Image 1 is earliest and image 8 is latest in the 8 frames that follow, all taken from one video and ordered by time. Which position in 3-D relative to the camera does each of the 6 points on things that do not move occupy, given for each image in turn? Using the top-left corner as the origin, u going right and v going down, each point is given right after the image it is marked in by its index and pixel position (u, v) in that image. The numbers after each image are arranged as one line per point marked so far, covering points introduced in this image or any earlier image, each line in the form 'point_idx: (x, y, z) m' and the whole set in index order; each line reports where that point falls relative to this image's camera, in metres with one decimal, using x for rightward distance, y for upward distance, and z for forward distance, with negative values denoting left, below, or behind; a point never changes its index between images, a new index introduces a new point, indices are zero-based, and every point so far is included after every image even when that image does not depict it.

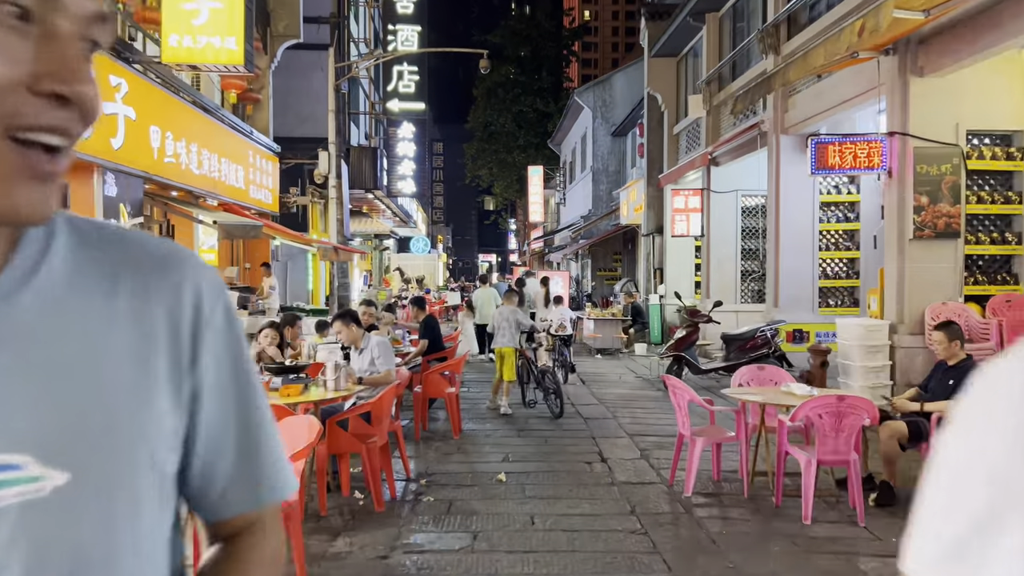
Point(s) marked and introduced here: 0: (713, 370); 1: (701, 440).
0: (+2.8, -1.2, +11.3) m
1: (+1.3, -1.1, +5.7) m
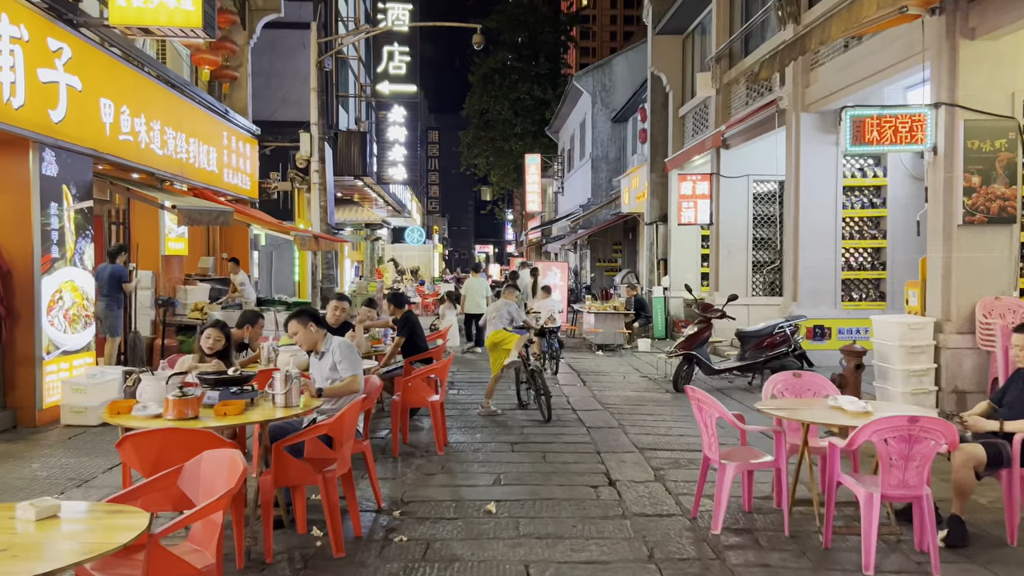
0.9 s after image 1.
0: (+2.7, -1.1, +10.3) m
1: (+1.3, -1.0, +4.7) m
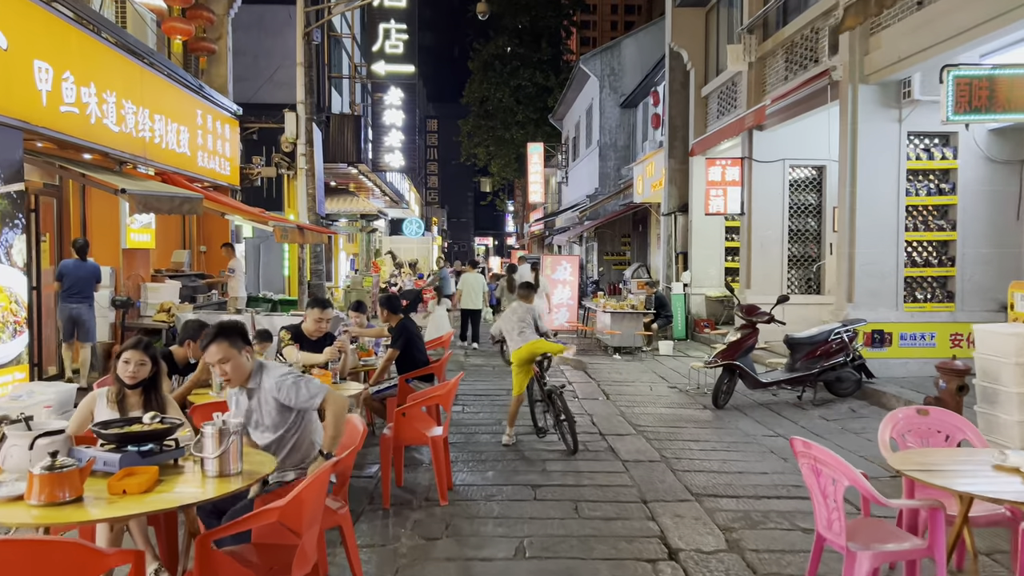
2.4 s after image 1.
0: (+2.9, -1.1, +8.9) m
1: (+1.4, -1.1, +3.2) m
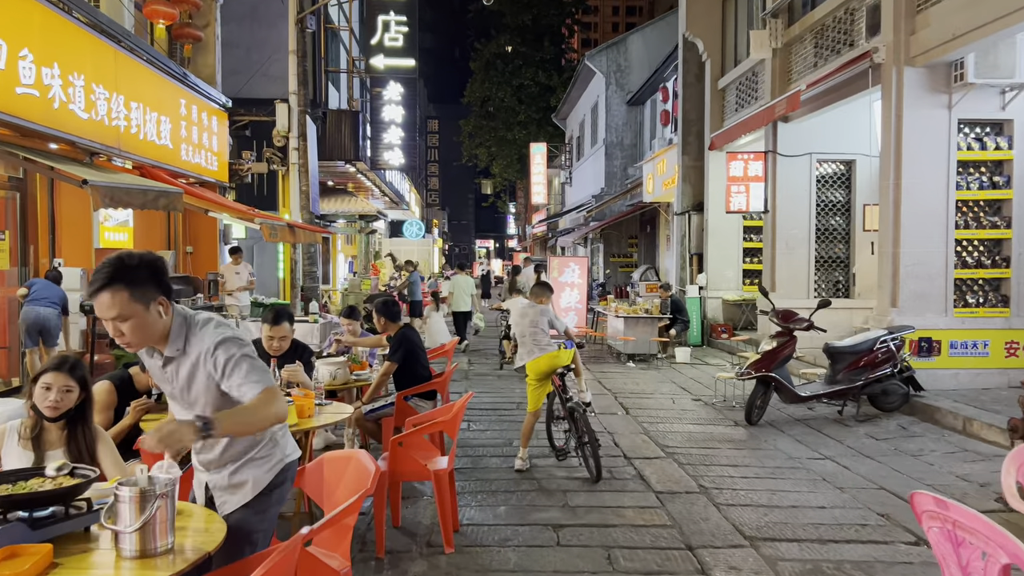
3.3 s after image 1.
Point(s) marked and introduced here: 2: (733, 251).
0: (+3.0, -1.1, +8.1) m
1: (+1.5, -1.1, +2.4) m
2: (+4.0, +0.7, +14.8) m
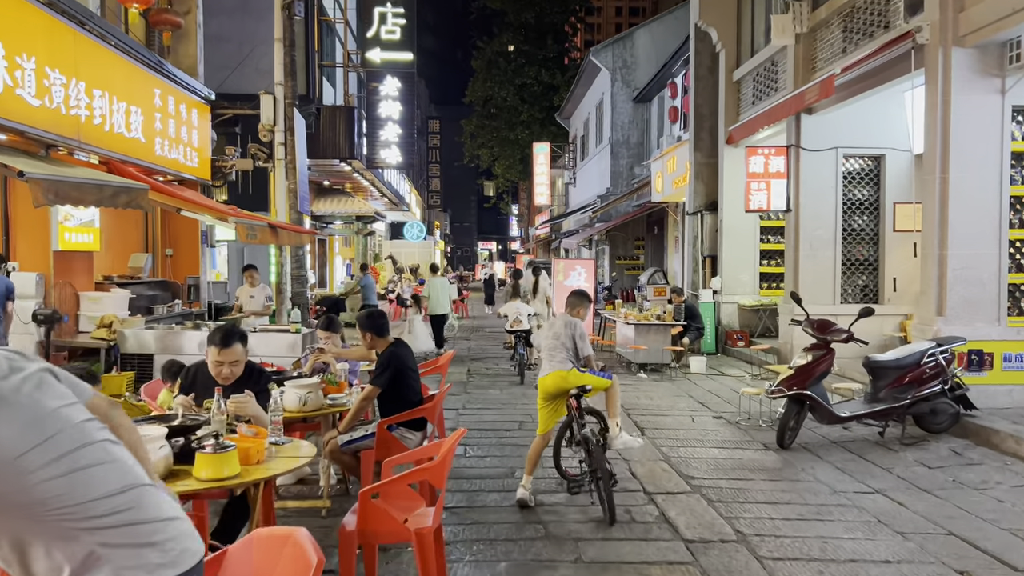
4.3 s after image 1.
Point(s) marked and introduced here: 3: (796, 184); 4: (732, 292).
0: (+3.0, -1.2, +7.2) m
1: (+1.5, -1.1, +1.5) m
2: (+4.0, +0.6, +13.9) m
3: (+3.9, +1.4, +11.1) m
4: (+3.8, -0.1, +13.9) m
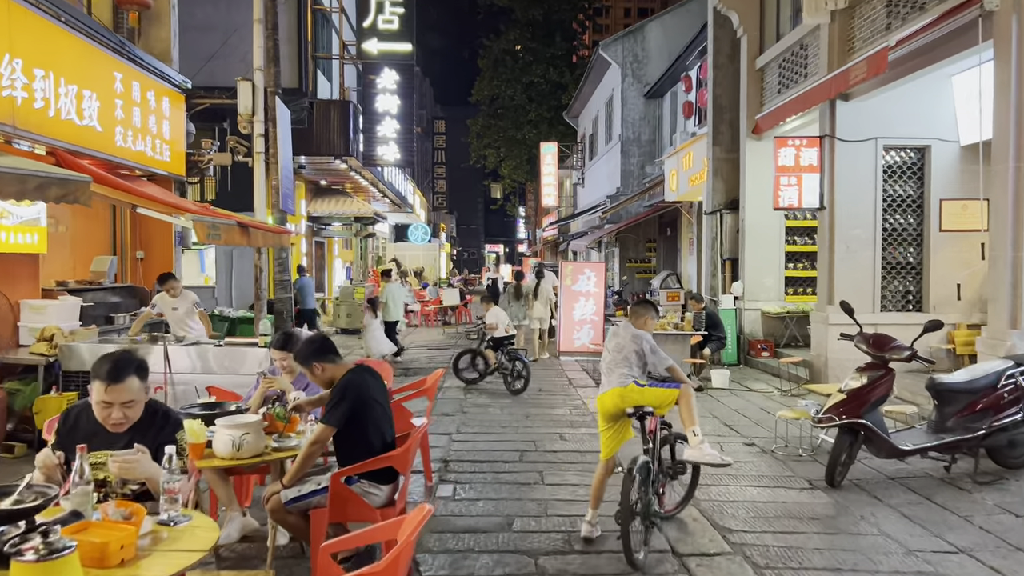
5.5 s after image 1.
0: (+3.0, -1.2, +6.0) m
1: (+1.4, -1.2, +0.4) m
2: (+4.1, +0.5, +12.7) m
3: (+3.9, +1.3, +10.0) m
4: (+3.8, -0.2, +12.8) m
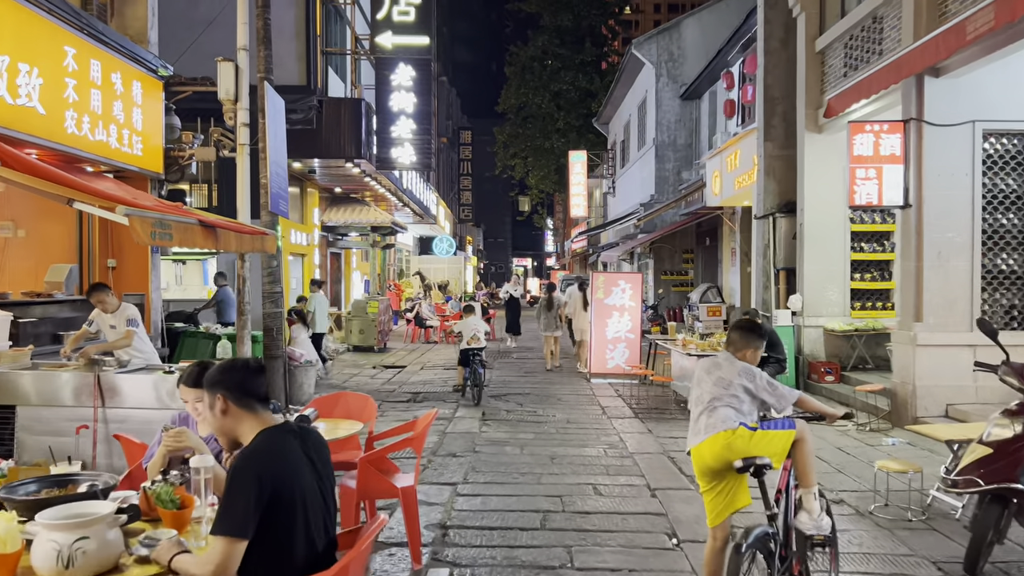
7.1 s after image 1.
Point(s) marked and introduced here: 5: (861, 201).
0: (+3.1, -1.3, +4.4) m
1: (+1.3, -1.1, -1.2) m
2: (+4.4, +0.3, +11.1) m
3: (+4.1, +1.2, +8.3) m
4: (+4.1, -0.3, +11.1) m
5: (+3.6, +0.9, +8.4) m
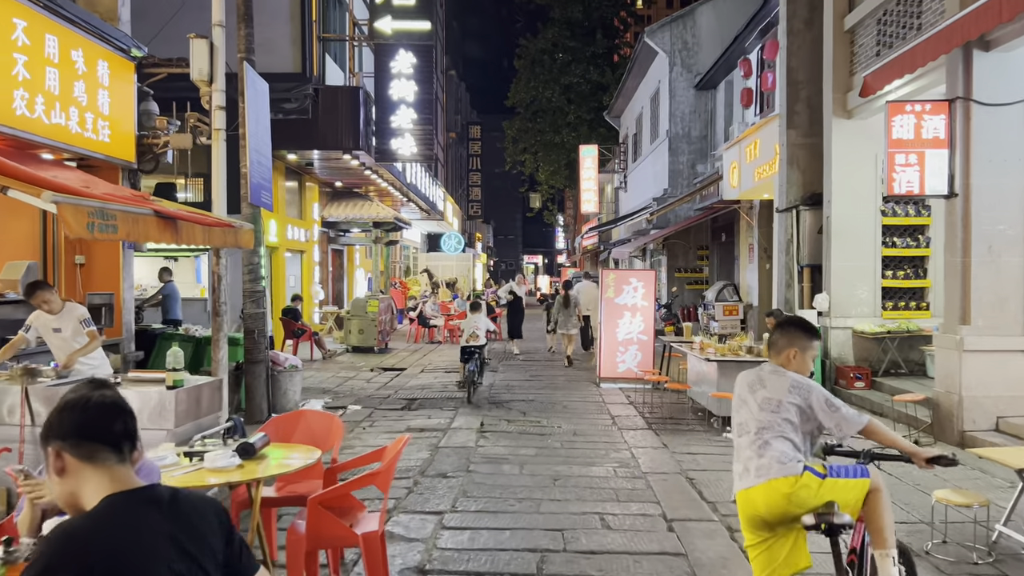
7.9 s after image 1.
0: (+3.0, -1.3, +3.5) m
1: (+1.2, -1.2, -2.1) m
2: (+4.5, +0.3, +10.2) m
3: (+4.1, +1.2, +7.4) m
4: (+4.2, -0.3, +10.2) m
5: (+3.6, +0.9, +7.6) m
